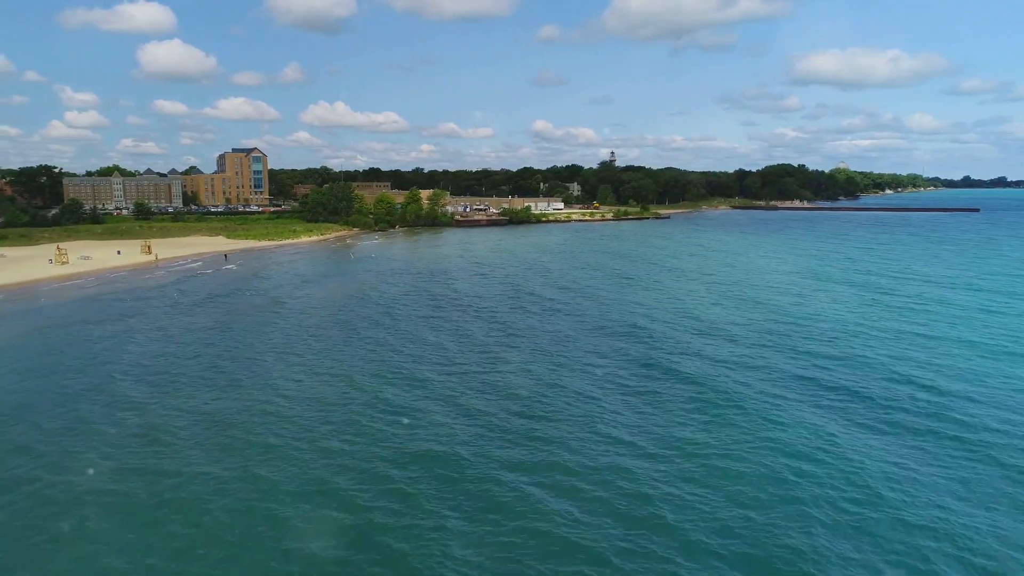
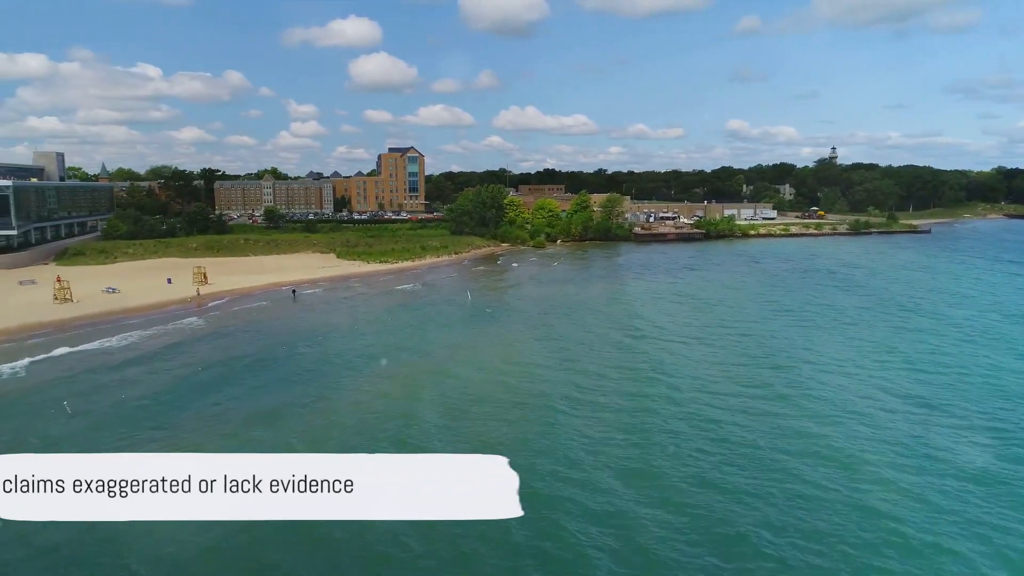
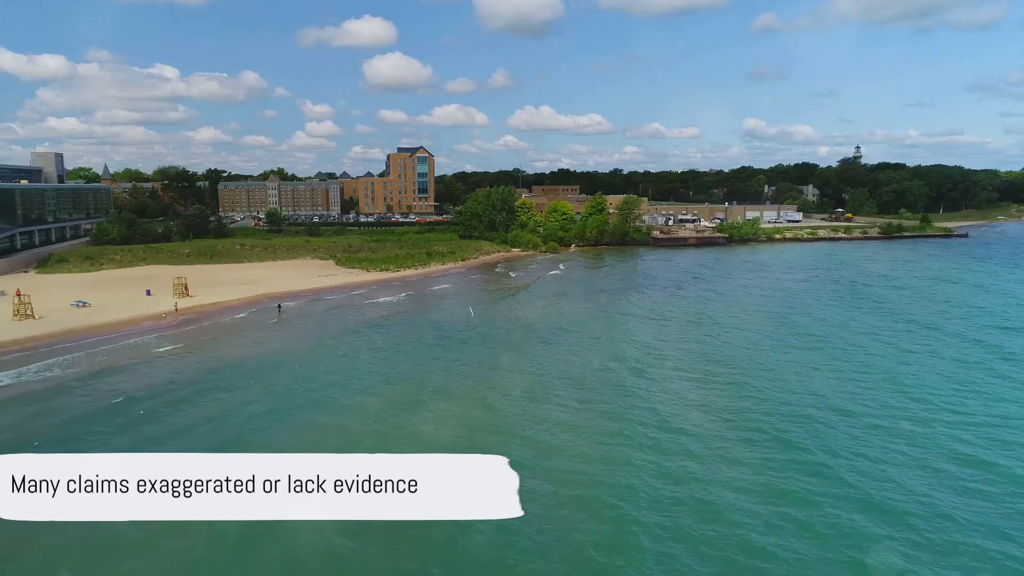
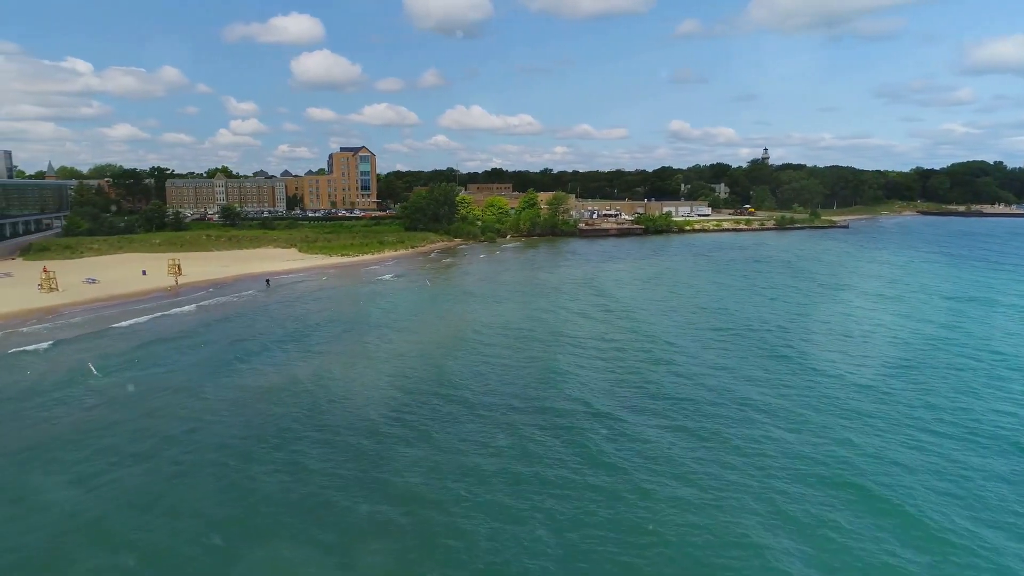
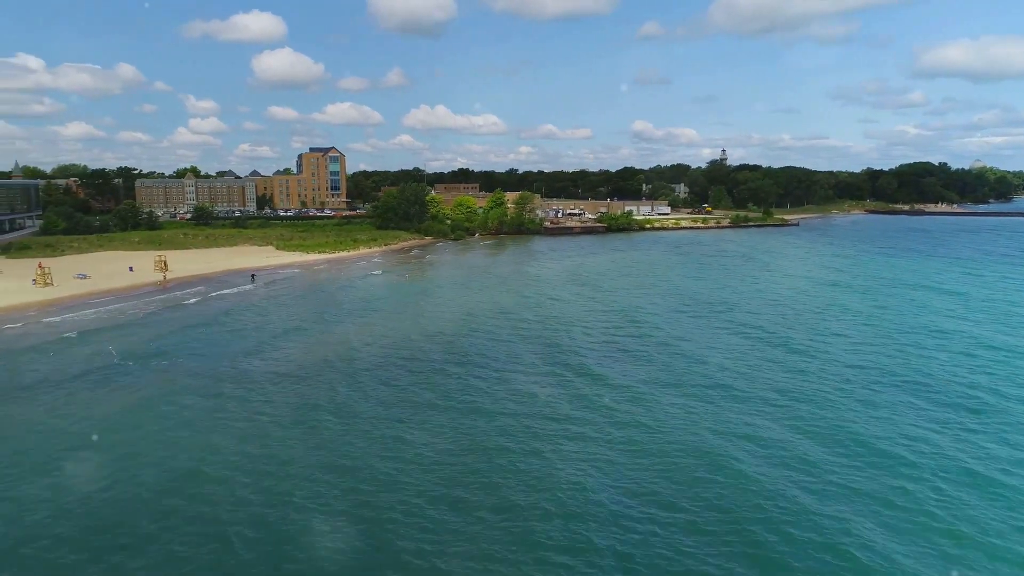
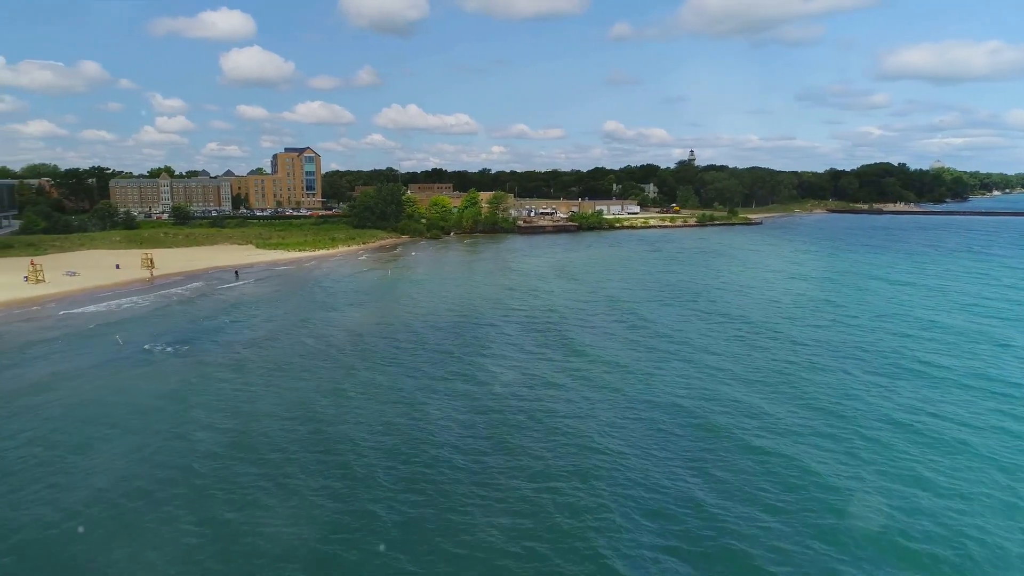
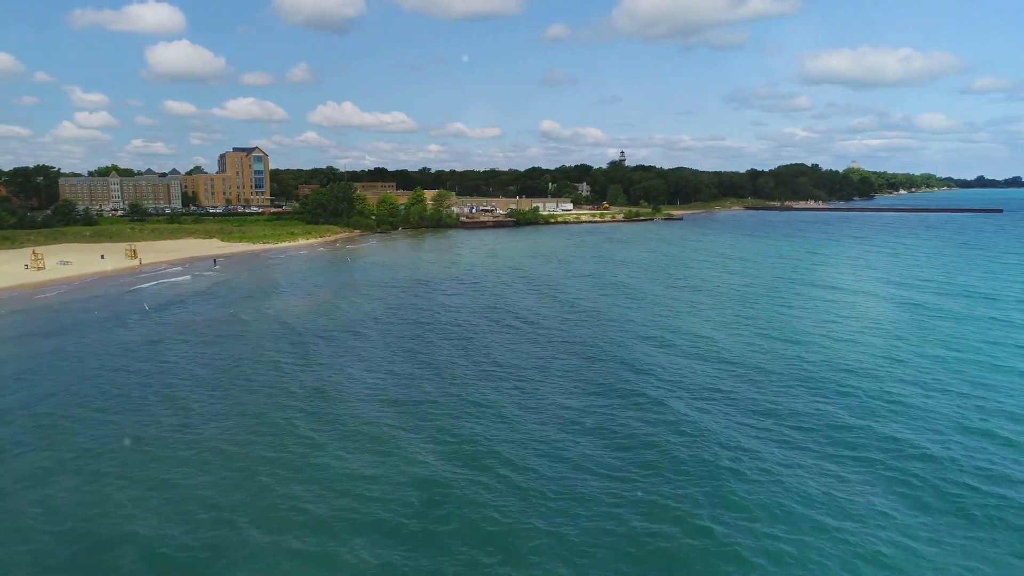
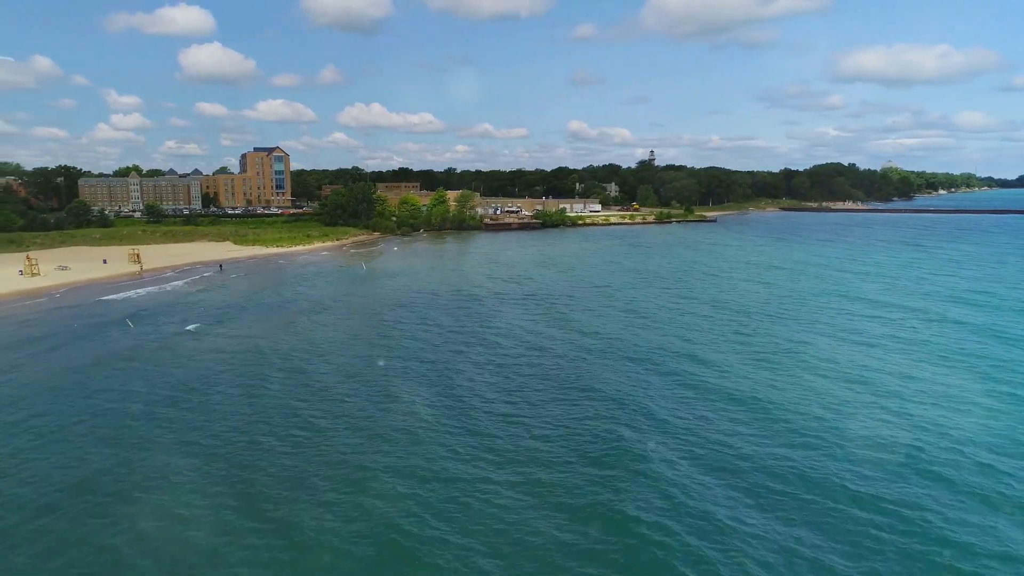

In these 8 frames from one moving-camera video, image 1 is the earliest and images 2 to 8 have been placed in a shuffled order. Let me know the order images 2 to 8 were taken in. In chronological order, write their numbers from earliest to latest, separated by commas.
7, 8, 6, 5, 4, 2, 3
